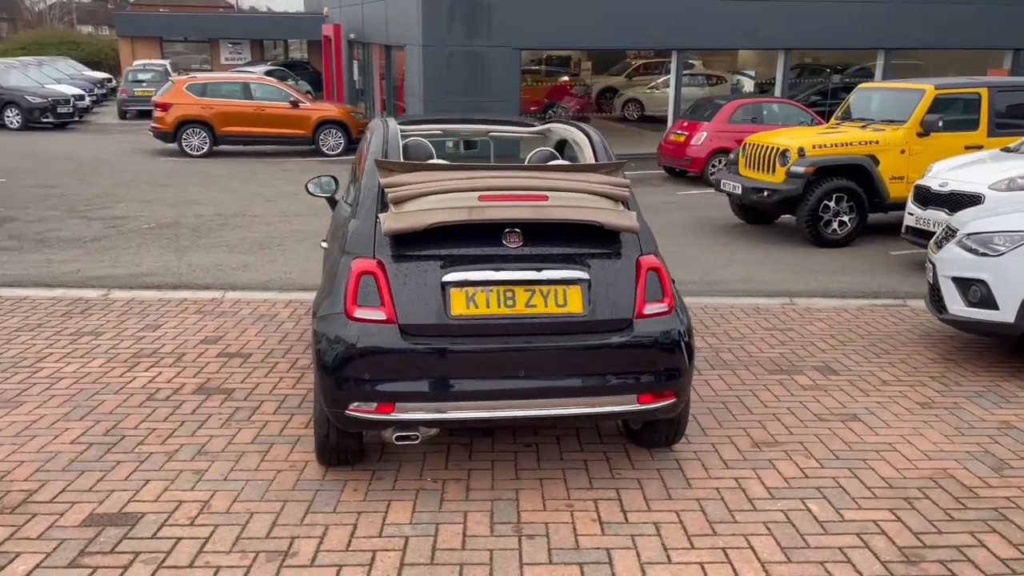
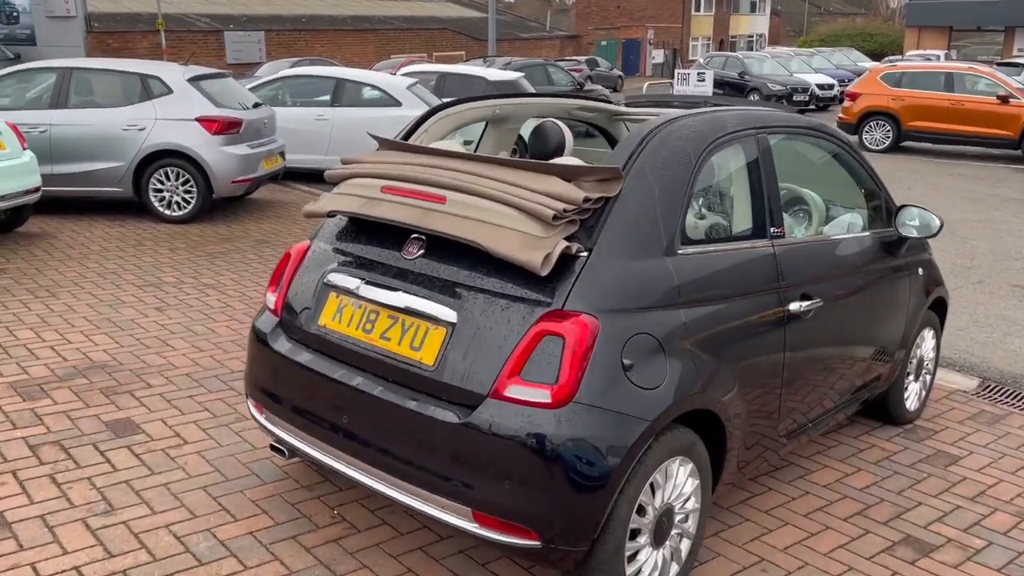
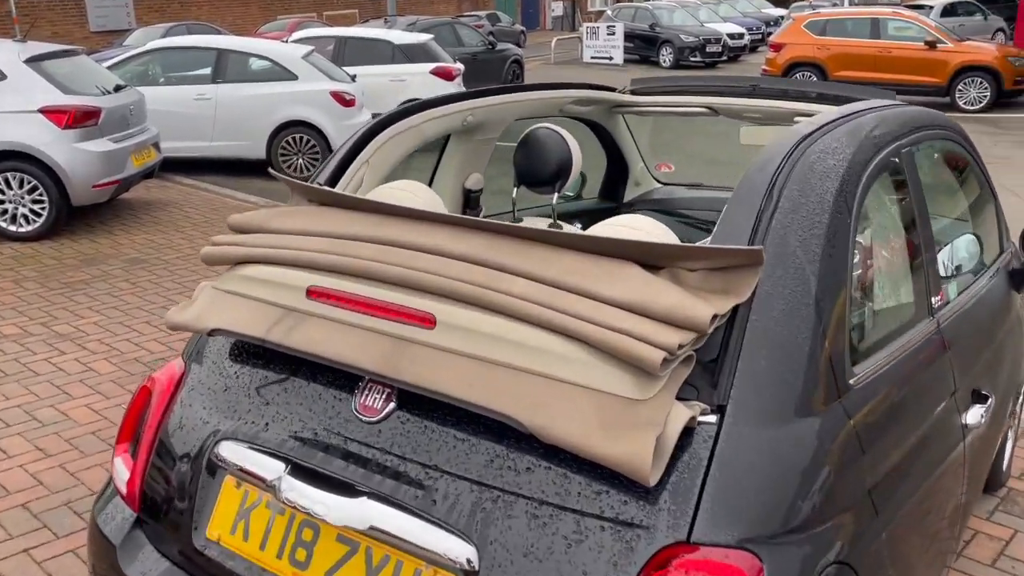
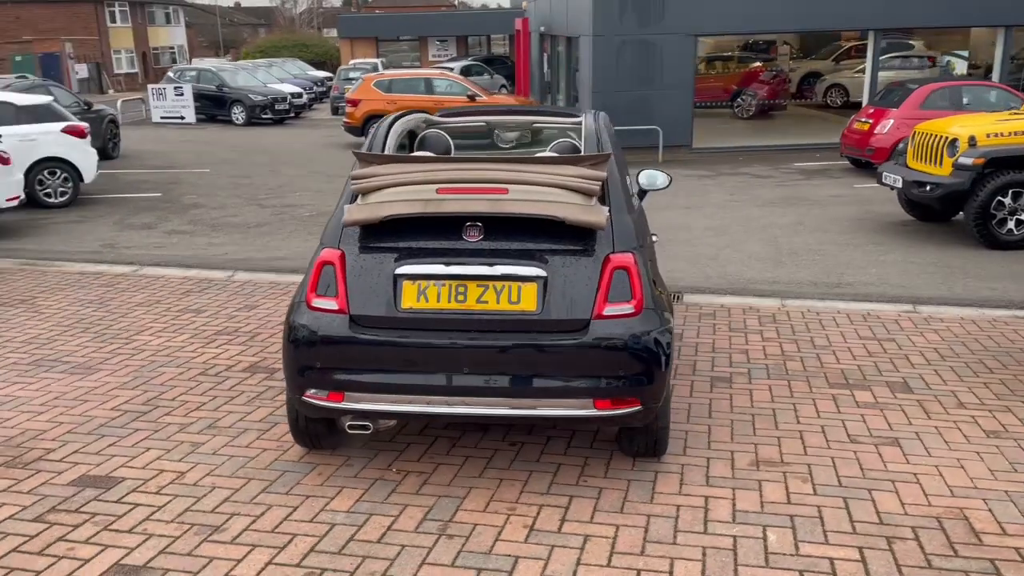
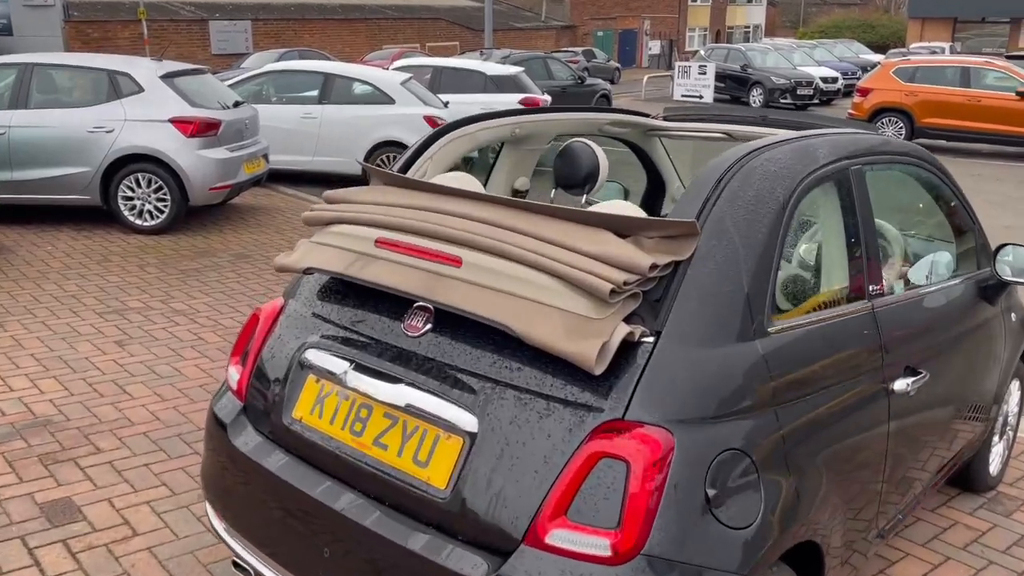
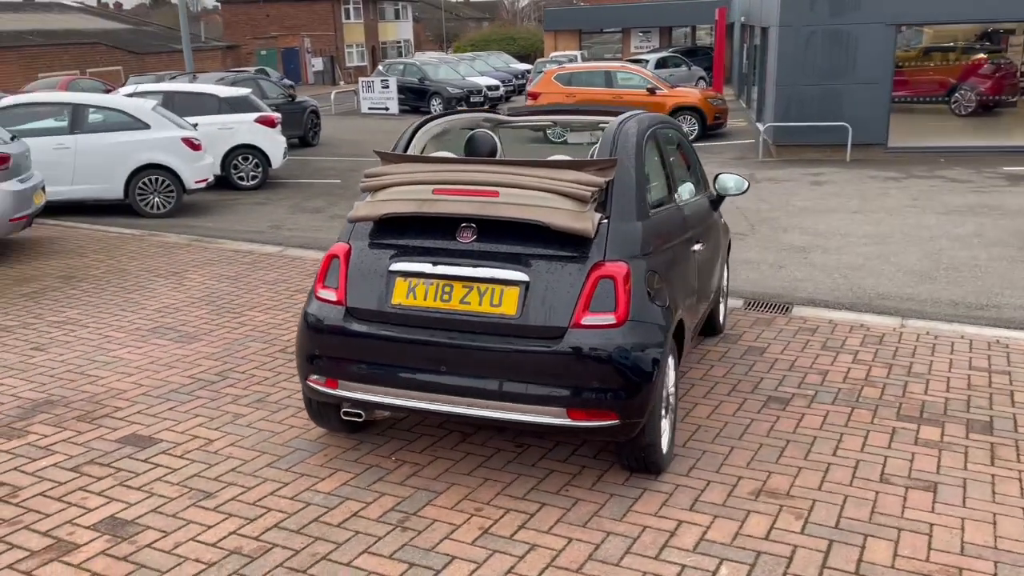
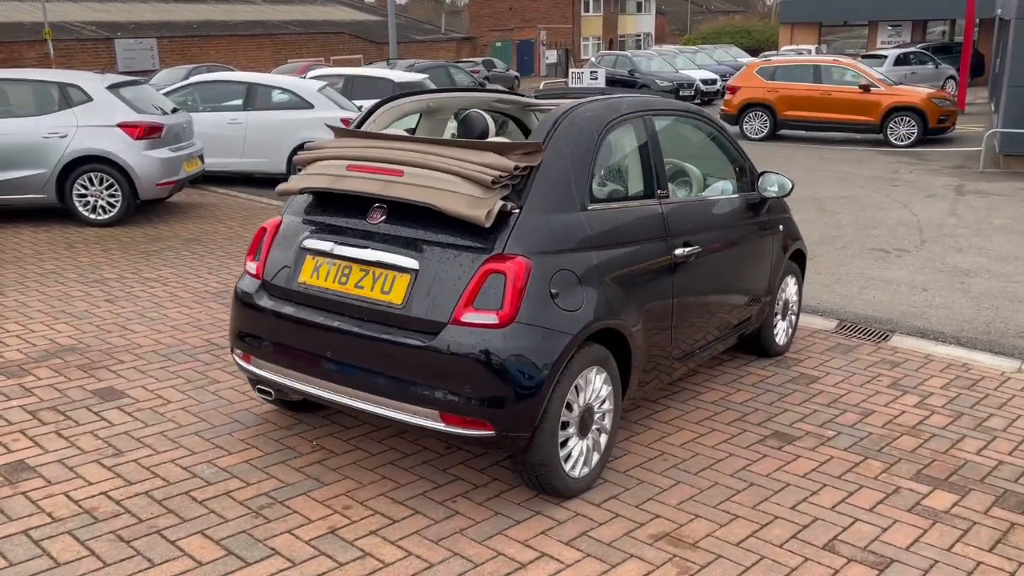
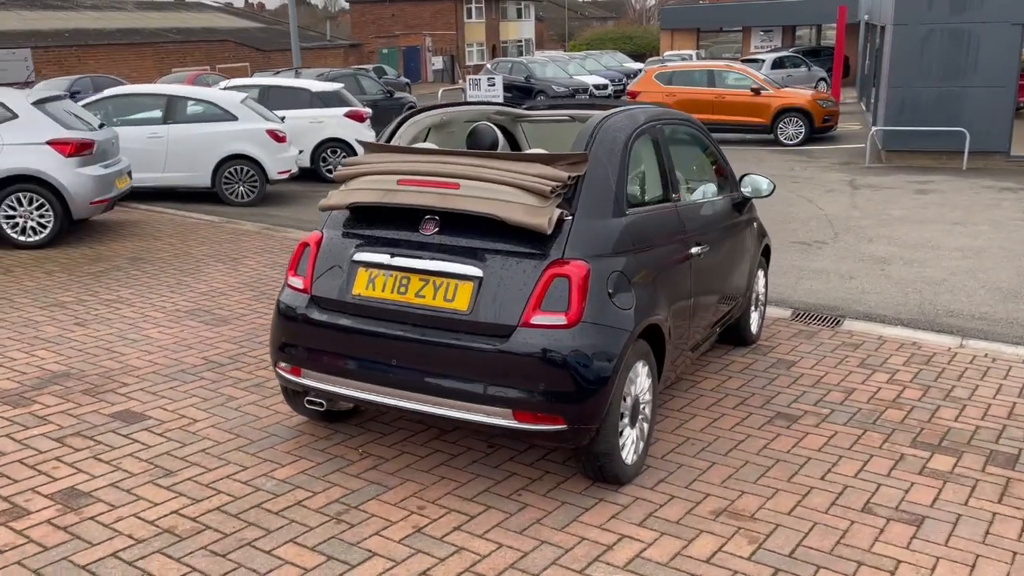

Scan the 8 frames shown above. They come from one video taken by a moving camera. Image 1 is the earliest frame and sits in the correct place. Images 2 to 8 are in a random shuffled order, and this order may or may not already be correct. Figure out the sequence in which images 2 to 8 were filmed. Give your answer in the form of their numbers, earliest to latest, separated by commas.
4, 6, 8, 7, 2, 5, 3
